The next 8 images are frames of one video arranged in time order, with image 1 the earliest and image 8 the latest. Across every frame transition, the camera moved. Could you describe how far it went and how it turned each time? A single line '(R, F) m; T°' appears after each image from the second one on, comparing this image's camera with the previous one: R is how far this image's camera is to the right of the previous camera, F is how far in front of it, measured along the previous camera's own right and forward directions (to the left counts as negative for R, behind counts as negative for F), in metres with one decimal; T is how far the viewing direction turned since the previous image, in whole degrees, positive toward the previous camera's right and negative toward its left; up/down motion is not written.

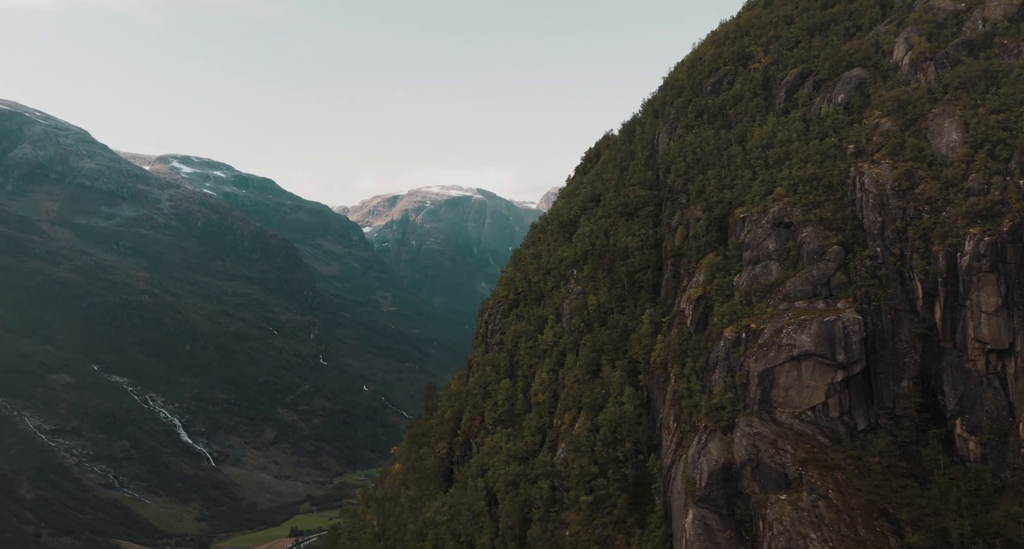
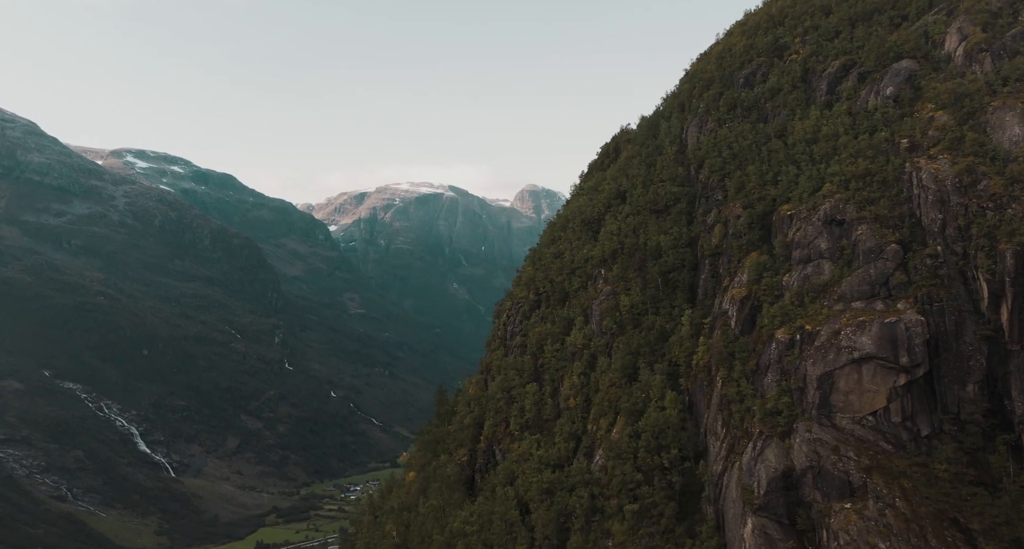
(-6.2, +4.1) m; +2°
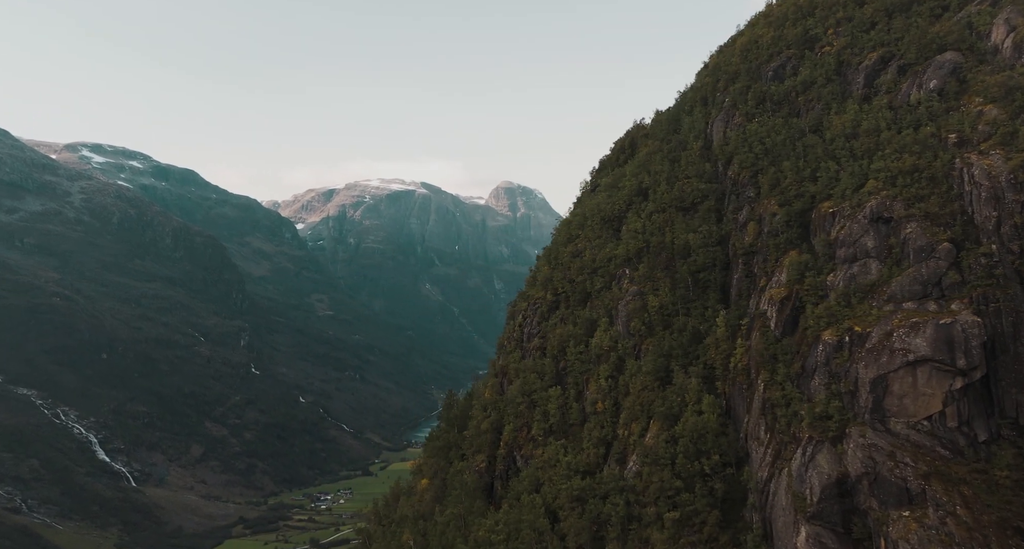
(-5.2, +3.6) m; +1°
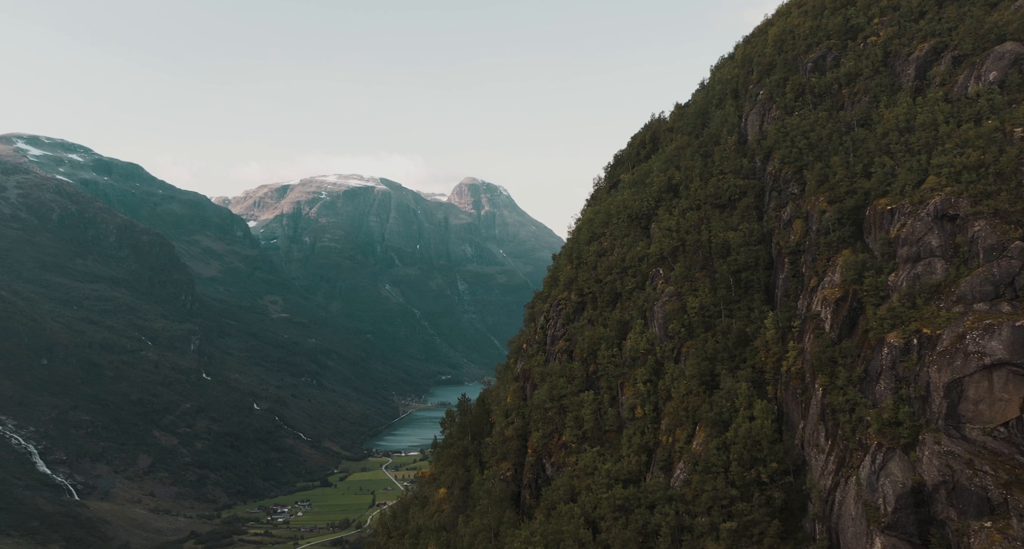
(-6.9, +4.6) m; +2°
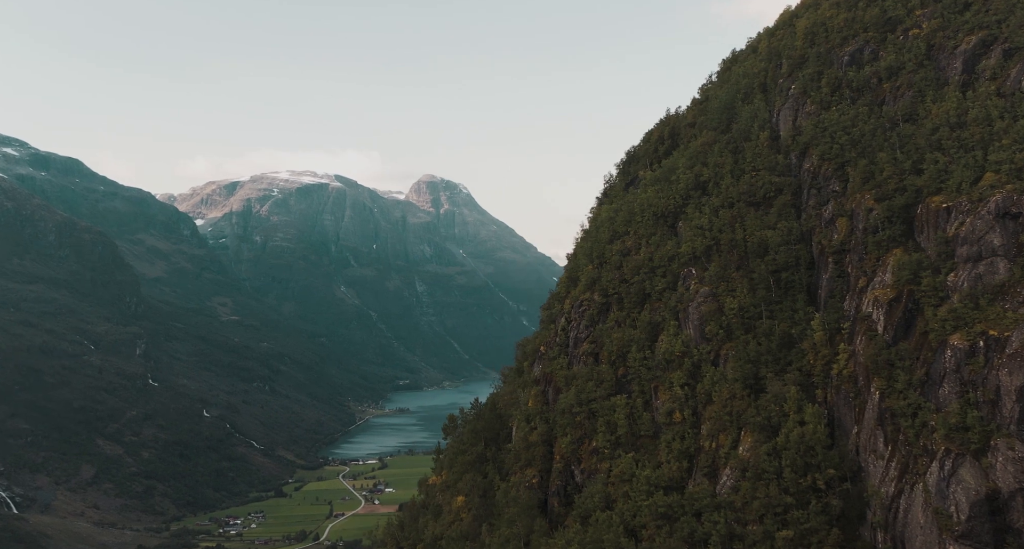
(-6.8, +4.0) m; +2°
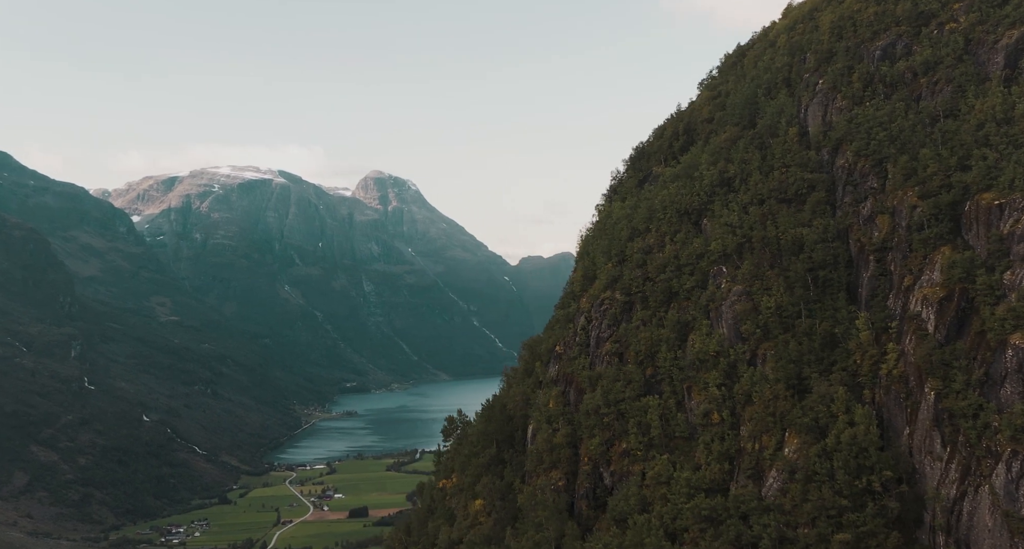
(-7.8, +3.3) m; +3°
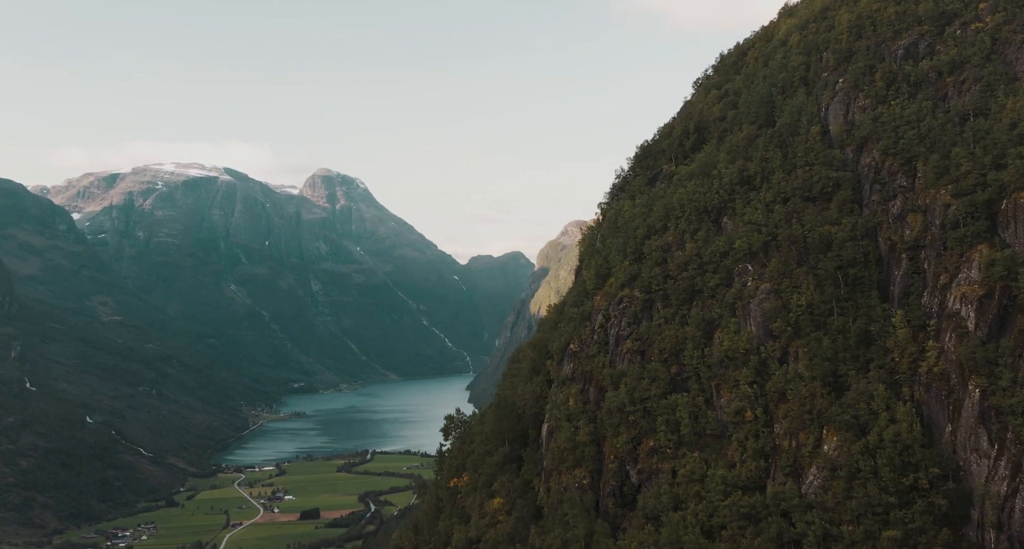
(-7.6, +1.6) m; +3°
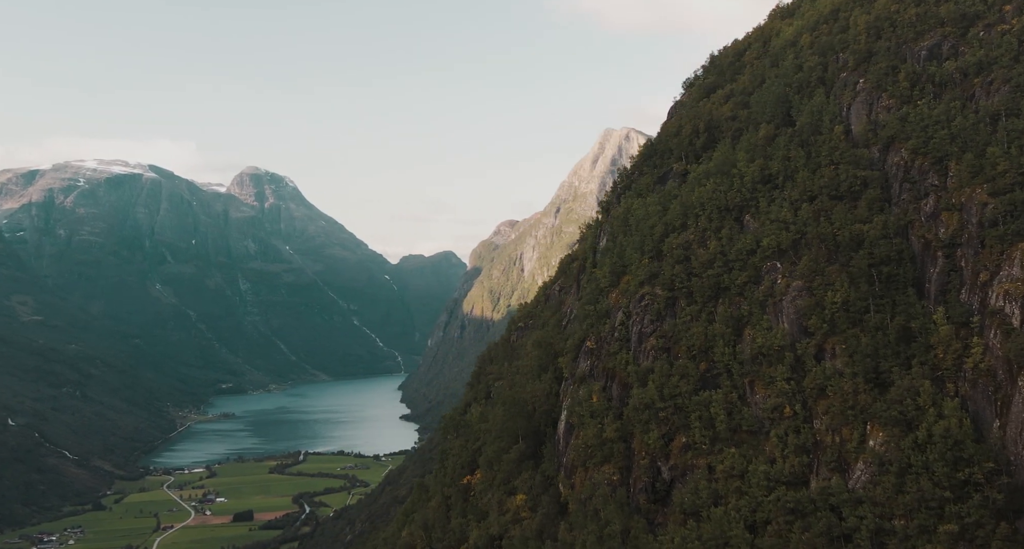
(-9.9, +1.6) m; +4°
